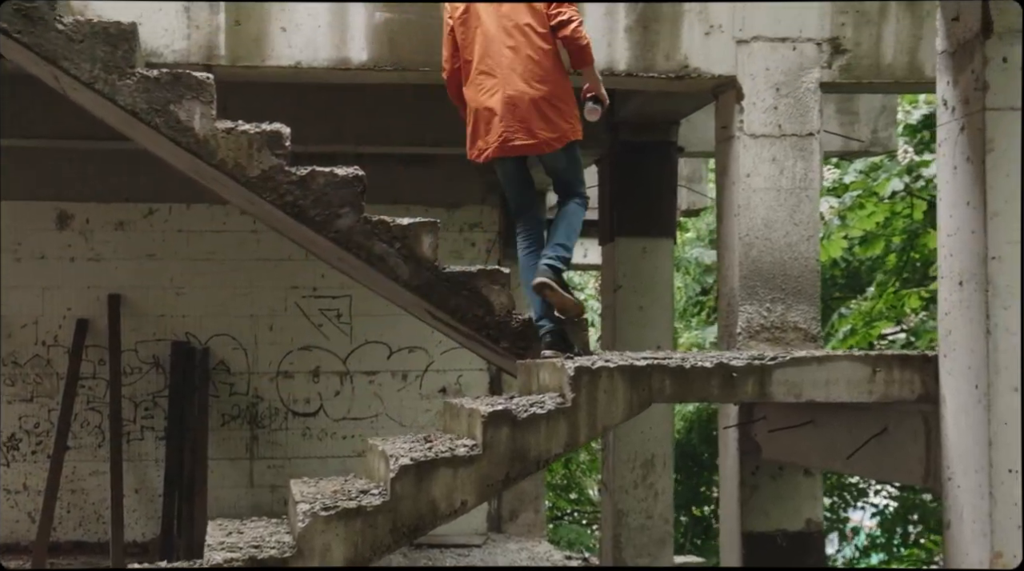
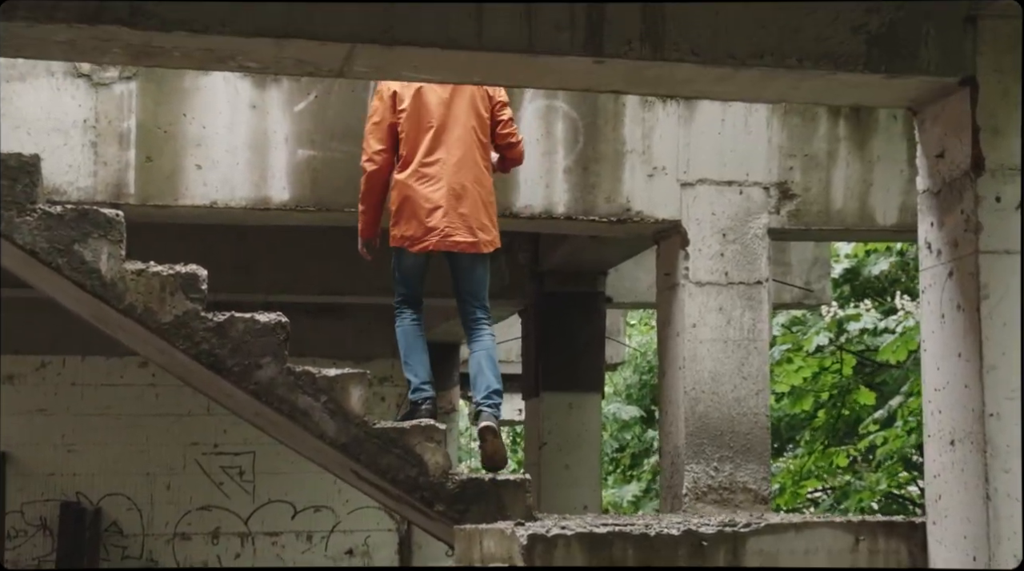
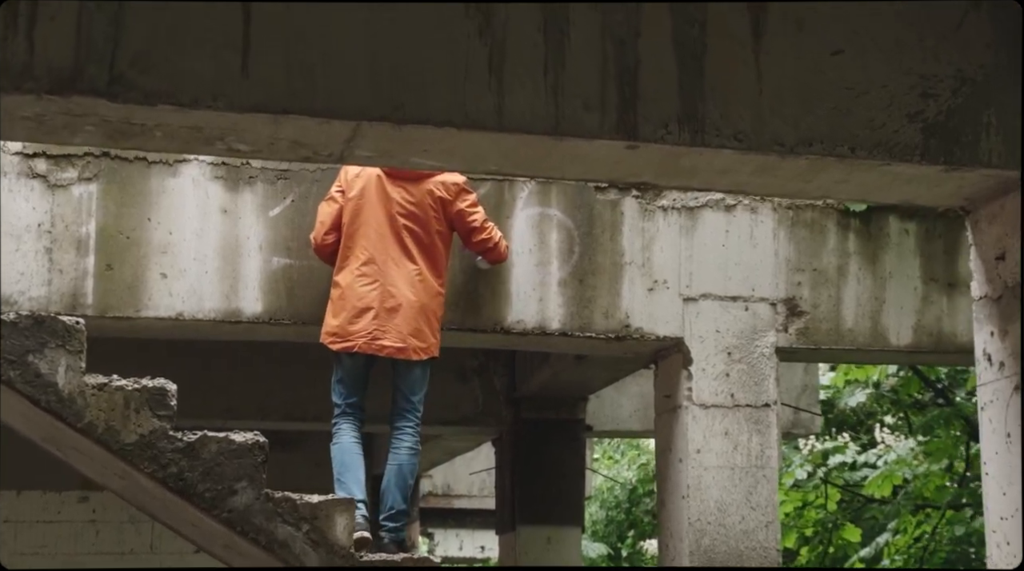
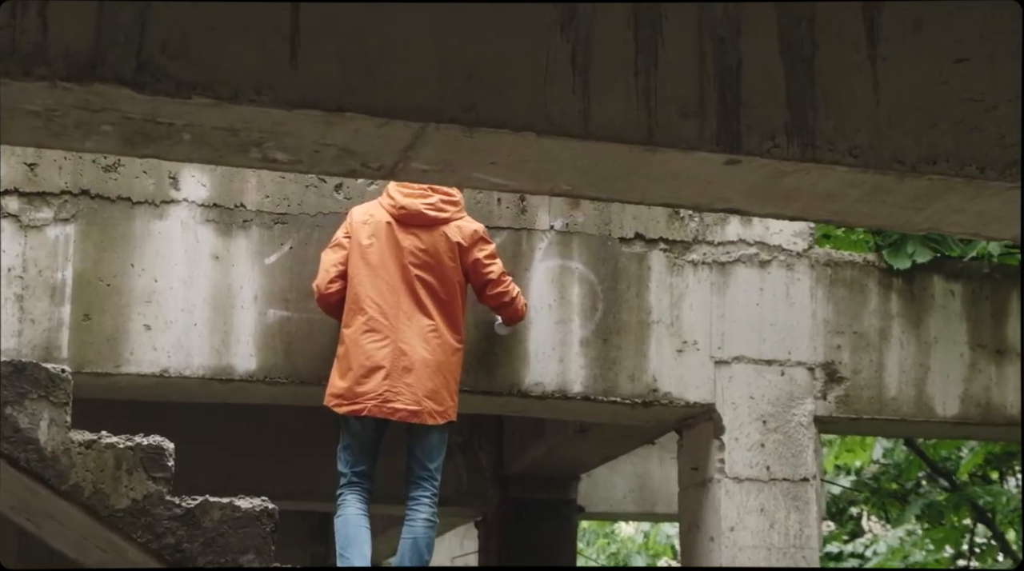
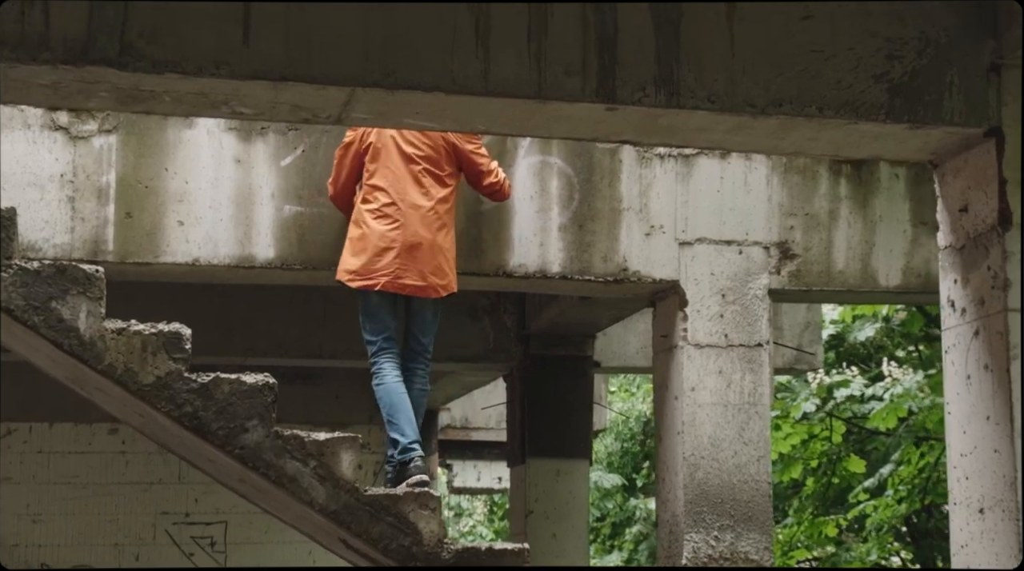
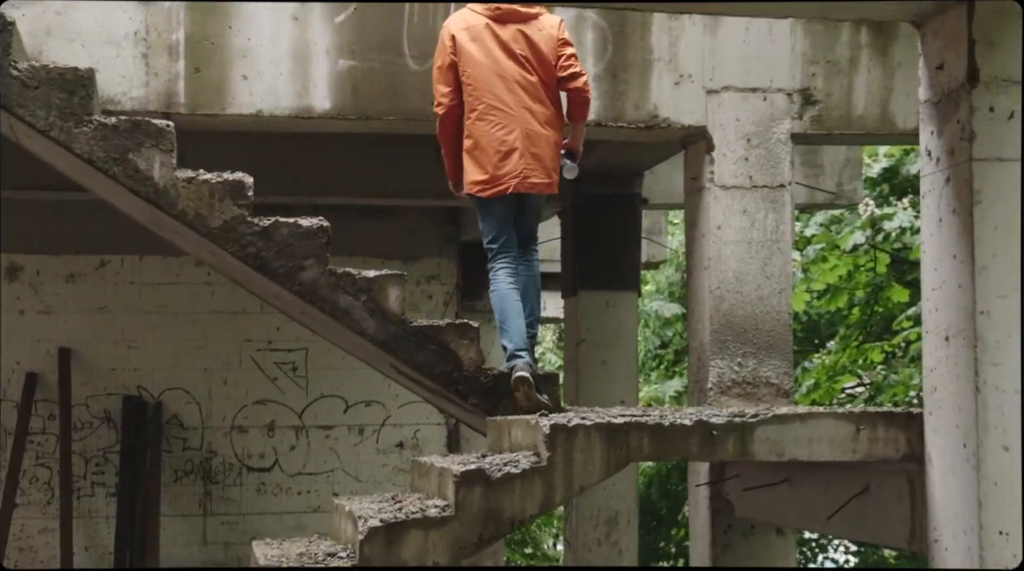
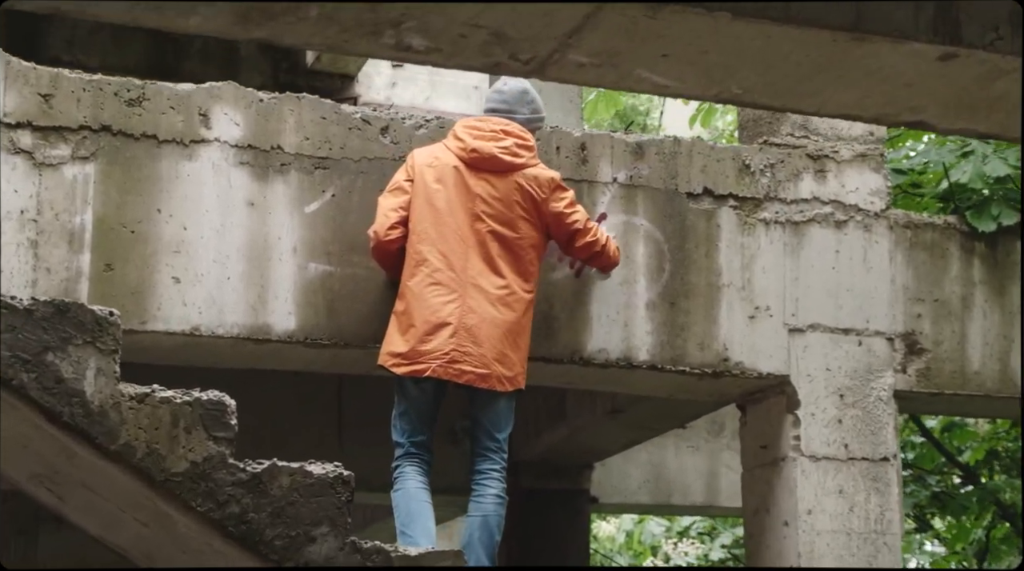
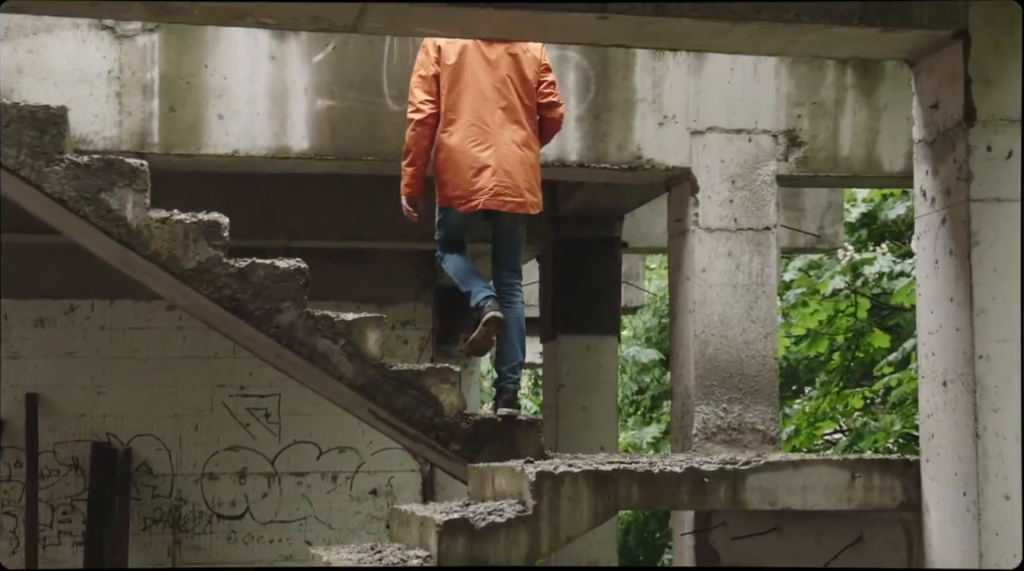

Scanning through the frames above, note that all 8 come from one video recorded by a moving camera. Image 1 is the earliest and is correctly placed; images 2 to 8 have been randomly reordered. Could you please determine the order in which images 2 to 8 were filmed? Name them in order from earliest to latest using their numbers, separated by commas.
6, 8, 2, 5, 3, 4, 7
